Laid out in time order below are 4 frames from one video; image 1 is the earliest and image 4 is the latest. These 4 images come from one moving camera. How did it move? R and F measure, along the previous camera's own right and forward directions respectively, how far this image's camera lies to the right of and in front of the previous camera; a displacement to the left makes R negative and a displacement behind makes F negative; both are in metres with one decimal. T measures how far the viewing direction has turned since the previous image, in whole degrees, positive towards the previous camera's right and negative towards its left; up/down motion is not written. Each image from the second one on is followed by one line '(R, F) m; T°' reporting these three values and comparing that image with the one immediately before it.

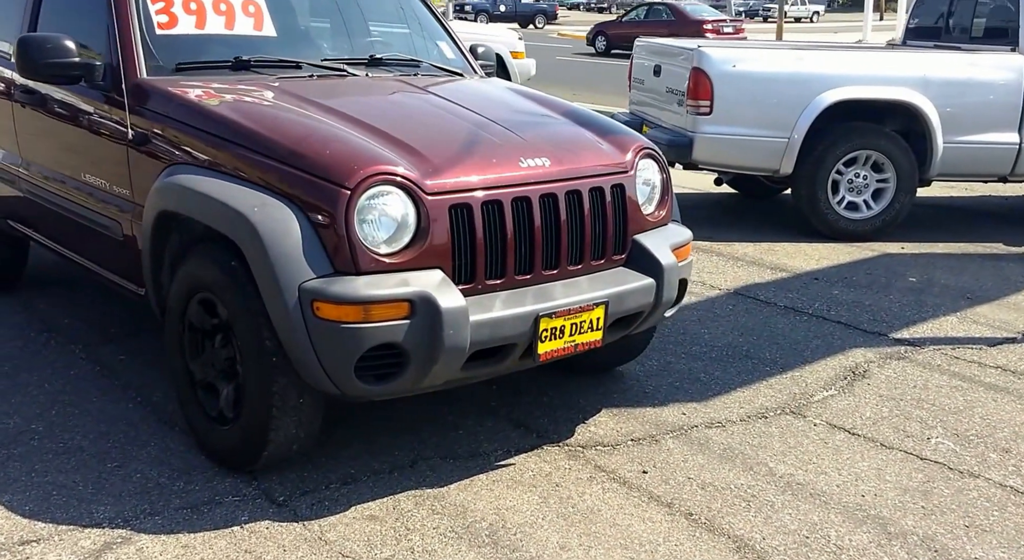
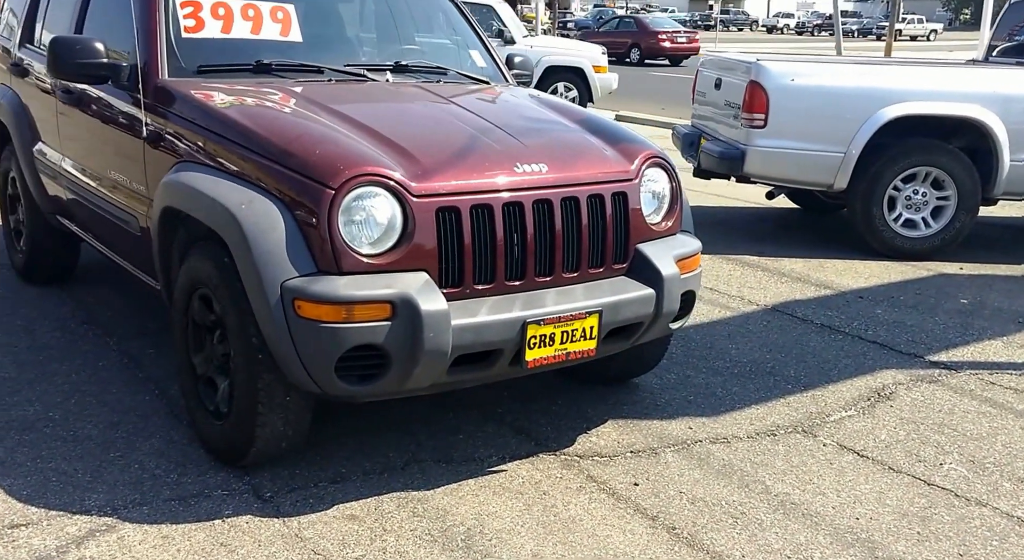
(+0.4, 0.0) m; -5°
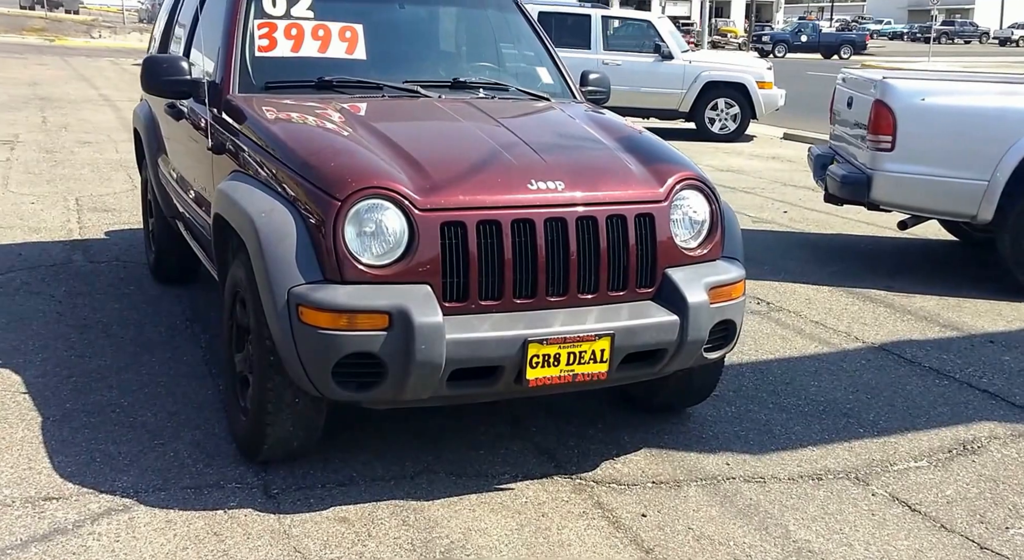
(+0.8, +0.1) m; -11°
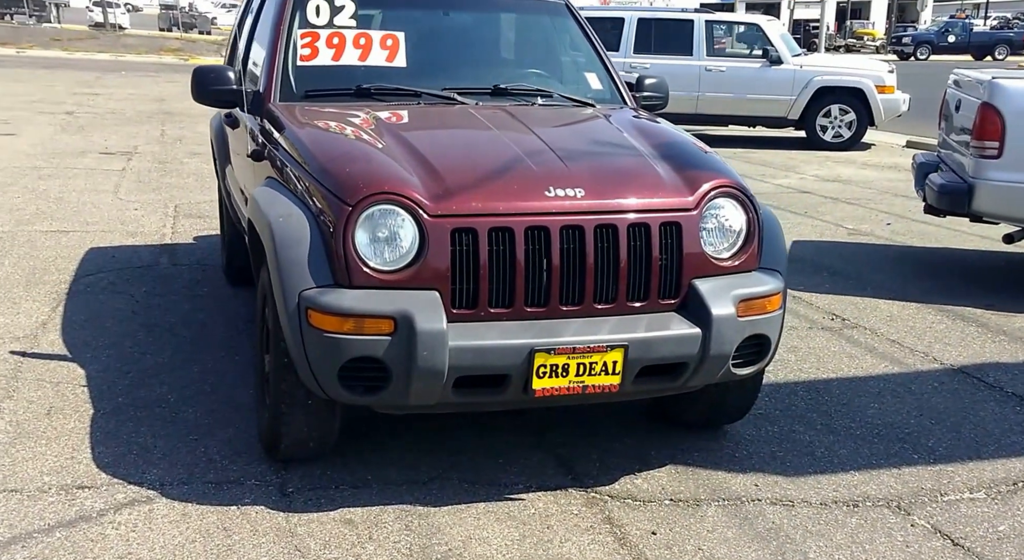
(+0.6, +0.1) m; -8°
